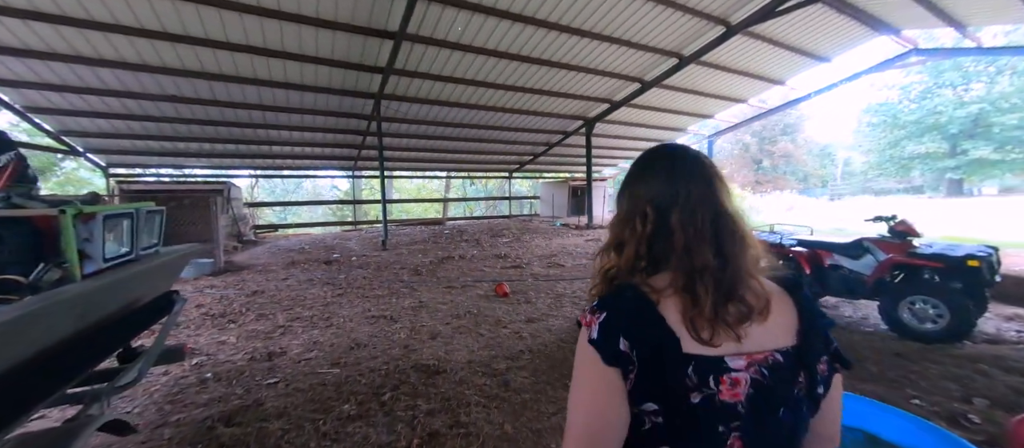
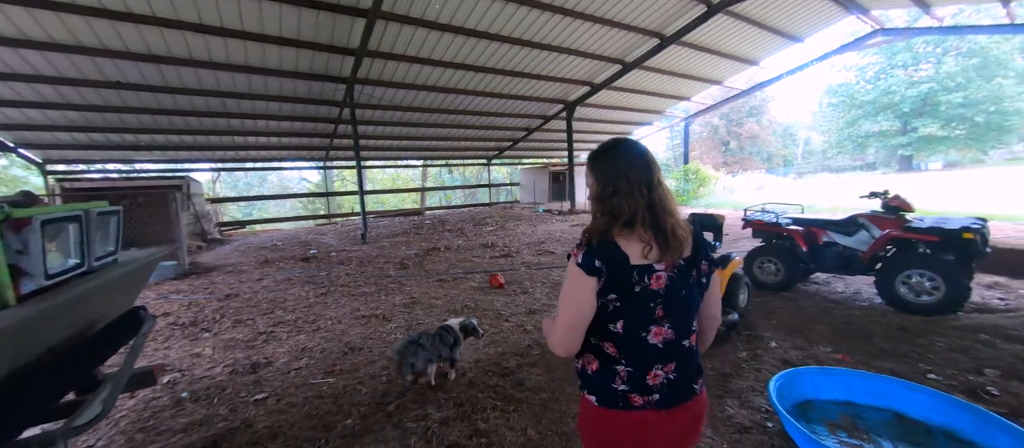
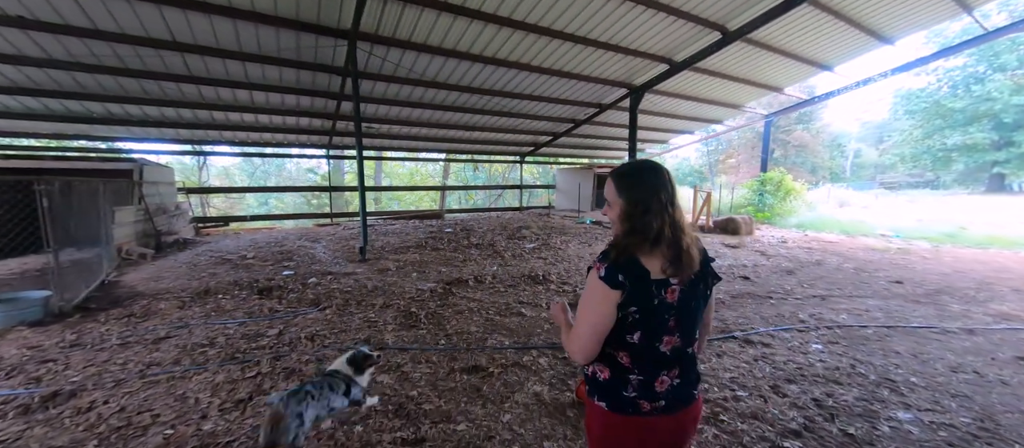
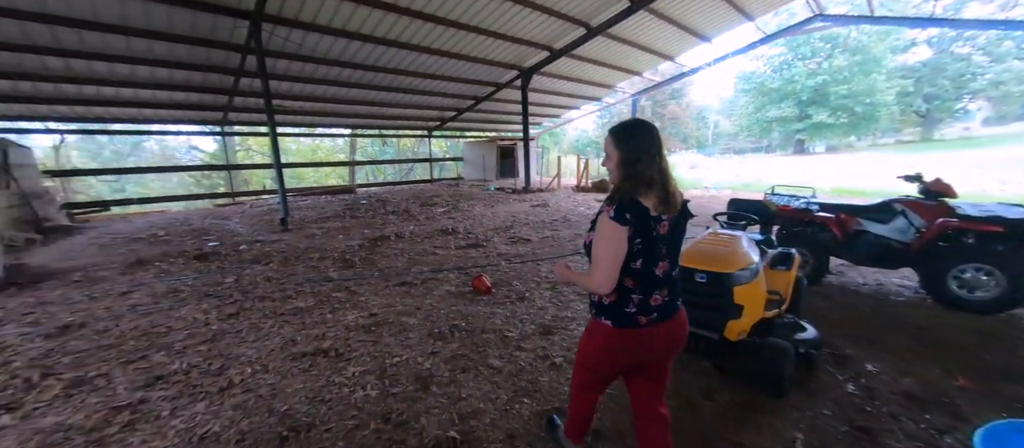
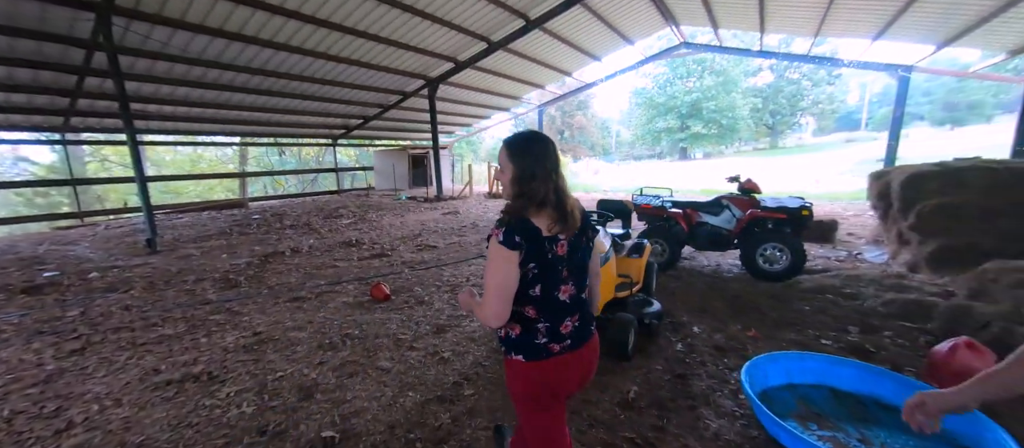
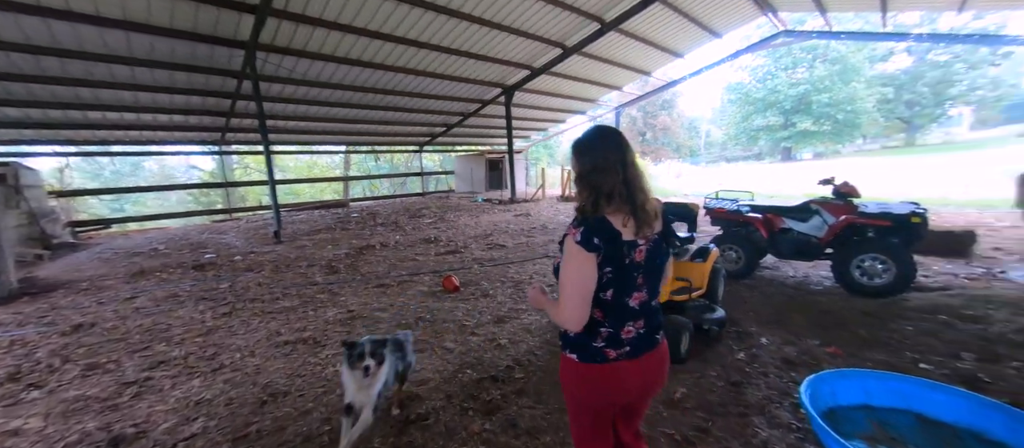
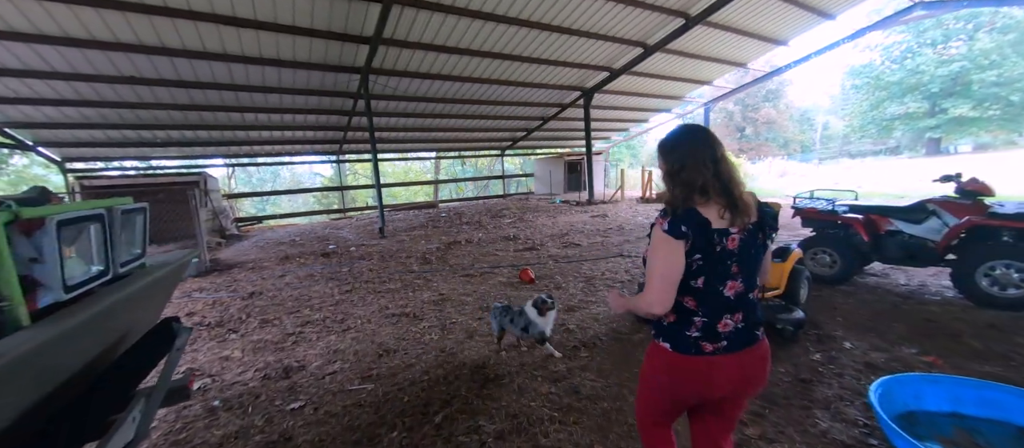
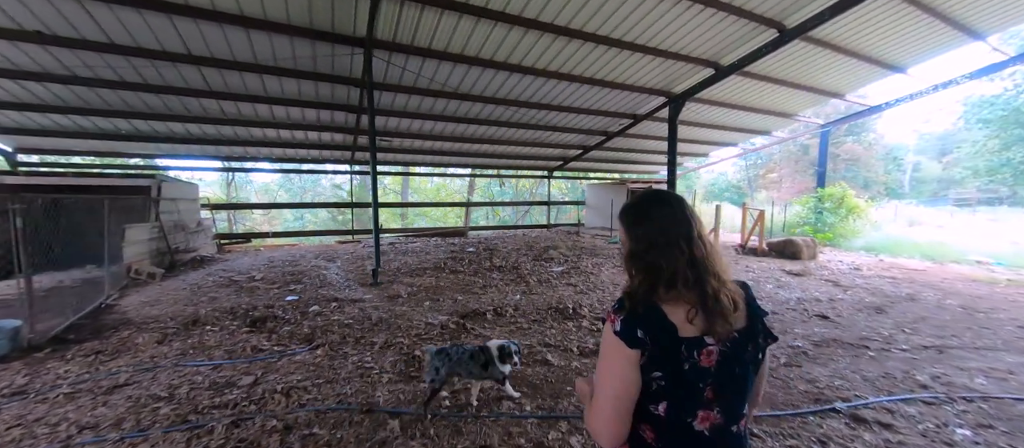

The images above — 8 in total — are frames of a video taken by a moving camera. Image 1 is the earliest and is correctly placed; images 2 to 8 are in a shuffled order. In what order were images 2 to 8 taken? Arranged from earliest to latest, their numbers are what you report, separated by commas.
2, 7, 6, 5, 4, 3, 8
